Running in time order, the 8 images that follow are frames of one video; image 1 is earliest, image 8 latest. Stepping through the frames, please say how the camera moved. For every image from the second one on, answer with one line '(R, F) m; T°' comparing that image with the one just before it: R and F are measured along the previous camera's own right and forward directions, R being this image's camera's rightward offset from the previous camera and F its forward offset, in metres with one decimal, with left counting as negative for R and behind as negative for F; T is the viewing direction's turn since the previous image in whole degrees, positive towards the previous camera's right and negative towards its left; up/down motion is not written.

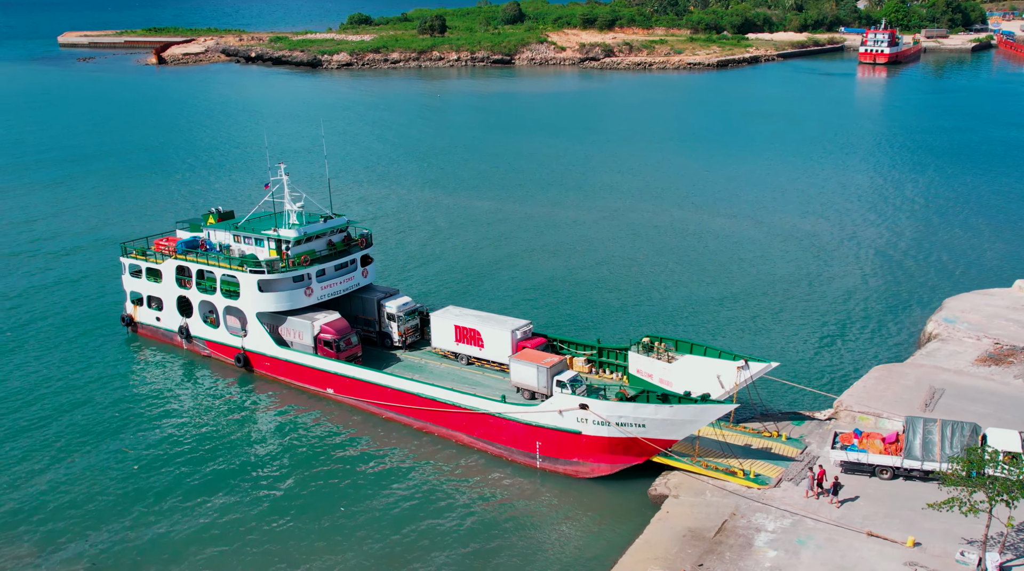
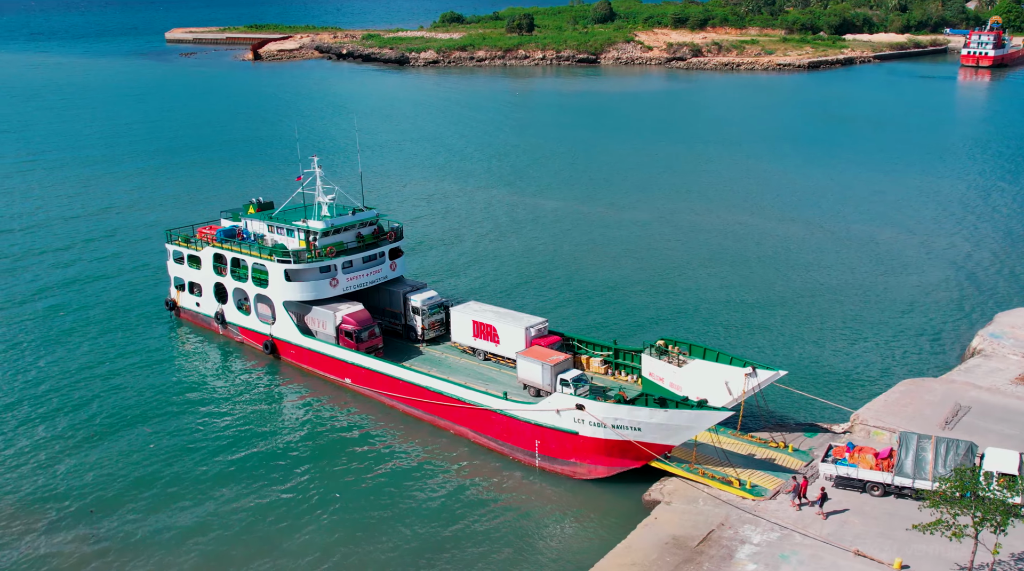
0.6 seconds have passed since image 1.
(+2.9, +0.3) m; -6°
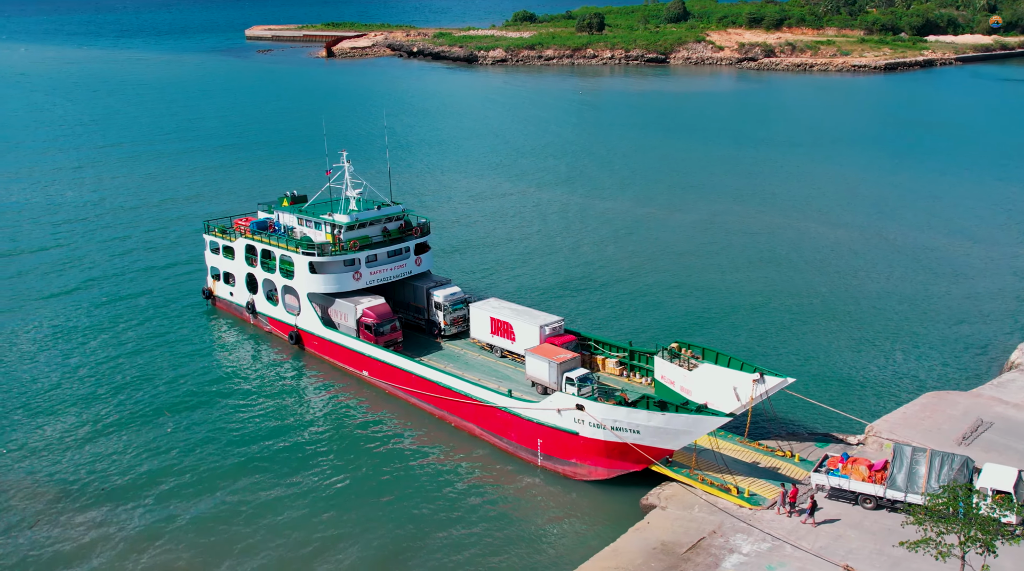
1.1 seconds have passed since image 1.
(+2.2, +0.2) m; -4°
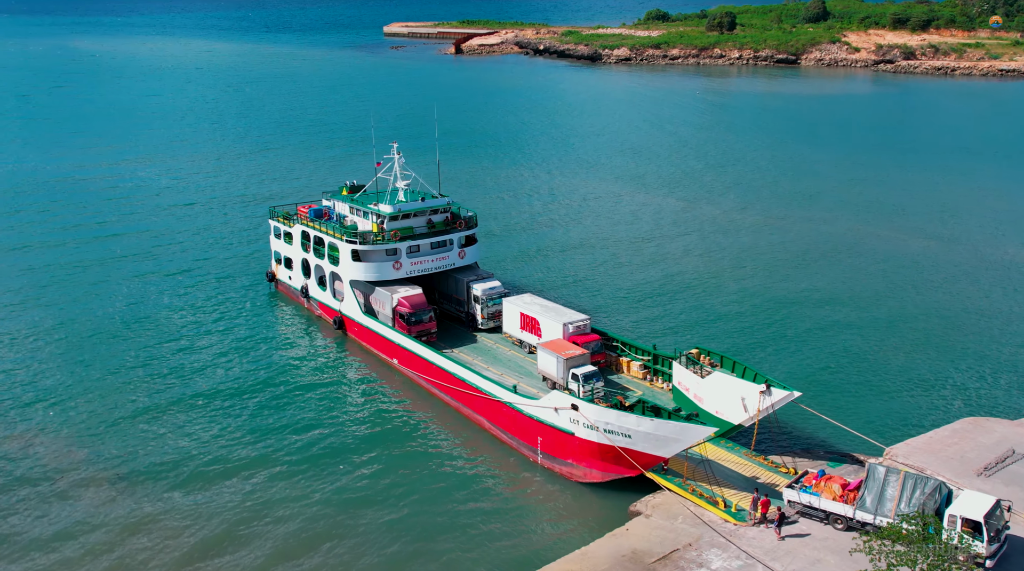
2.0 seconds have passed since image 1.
(+4.1, +0.4) m; -8°
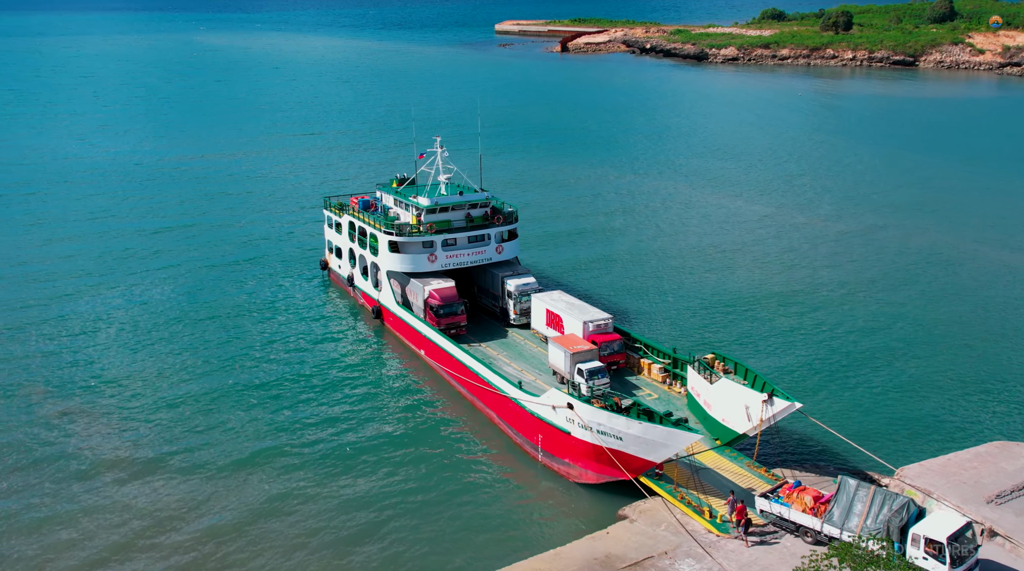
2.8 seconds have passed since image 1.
(+3.4, +0.3) m; -7°
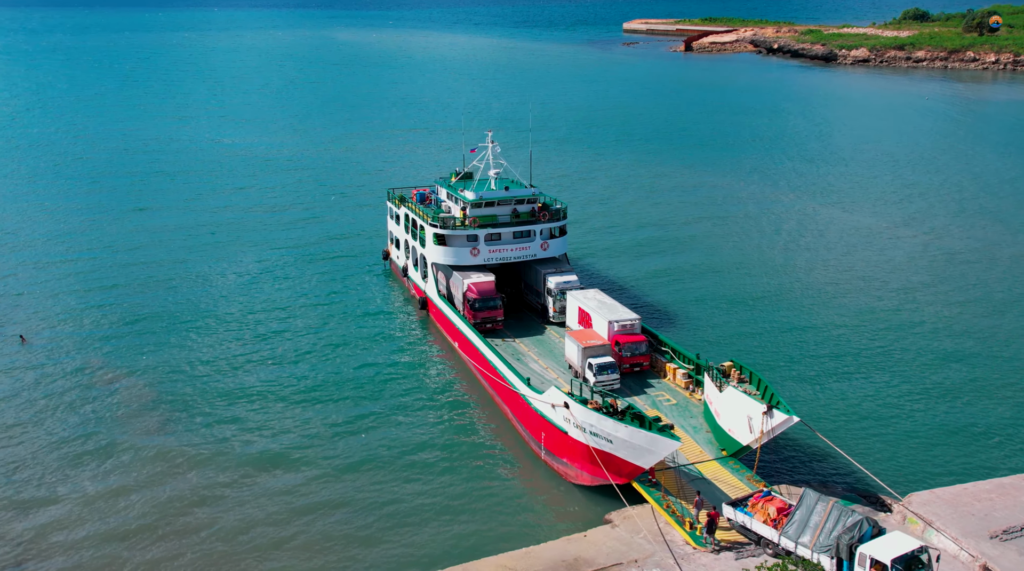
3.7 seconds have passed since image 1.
(+3.8, +0.4) m; -8°
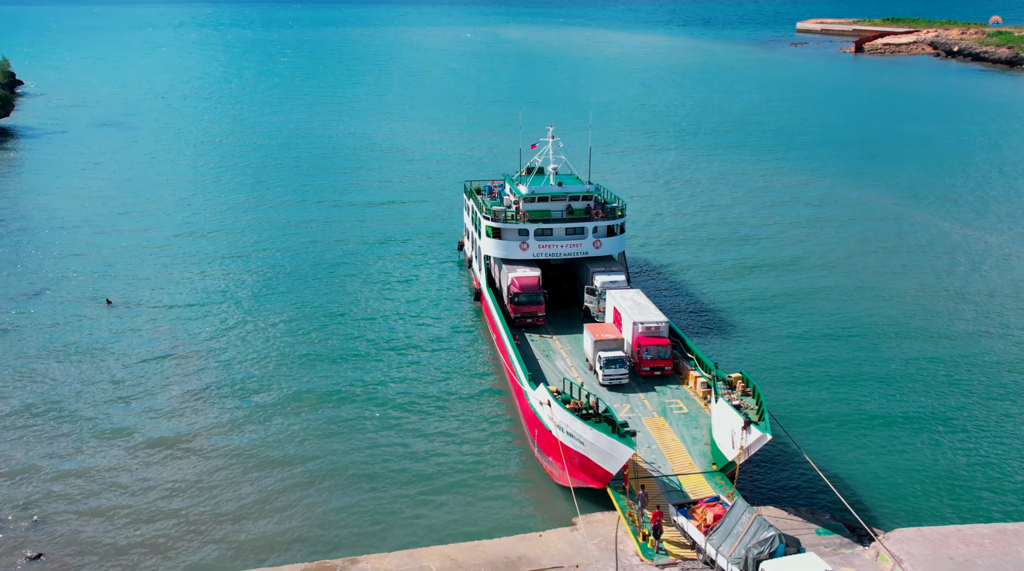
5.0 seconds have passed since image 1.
(+5.2, +0.6) m; -10°
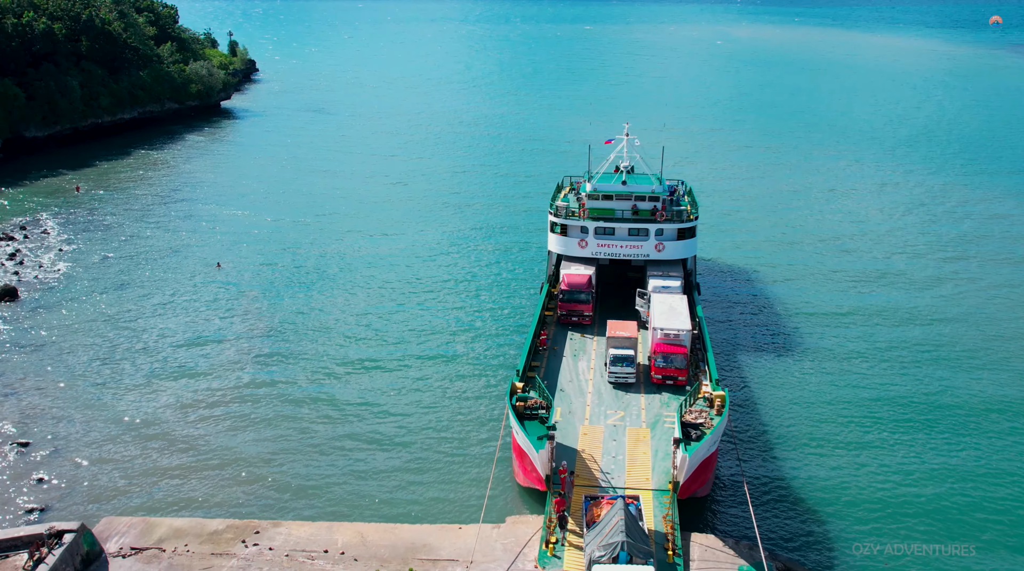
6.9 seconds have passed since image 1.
(+7.6, +1.1) m; -14°
